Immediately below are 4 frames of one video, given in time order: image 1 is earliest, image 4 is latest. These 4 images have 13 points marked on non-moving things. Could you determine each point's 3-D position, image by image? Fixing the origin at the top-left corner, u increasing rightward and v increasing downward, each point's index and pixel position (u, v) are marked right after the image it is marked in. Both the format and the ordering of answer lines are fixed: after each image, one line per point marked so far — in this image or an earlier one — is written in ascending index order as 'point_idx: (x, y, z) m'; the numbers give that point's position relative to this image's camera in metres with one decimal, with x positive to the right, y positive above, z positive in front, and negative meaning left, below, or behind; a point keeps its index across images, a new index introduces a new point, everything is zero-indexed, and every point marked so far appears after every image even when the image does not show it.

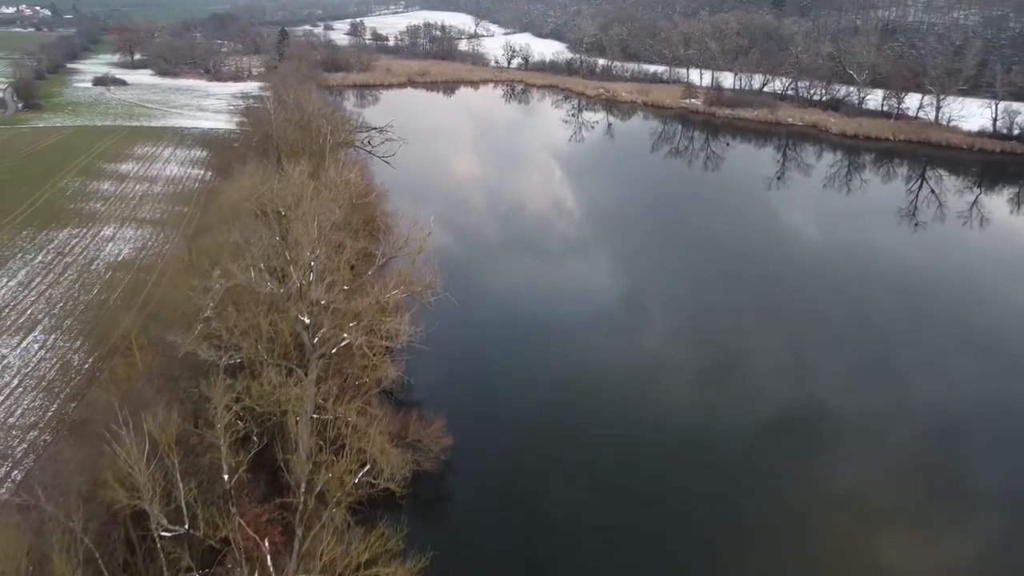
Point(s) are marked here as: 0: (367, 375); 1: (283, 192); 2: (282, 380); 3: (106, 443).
0: (-3.3, -1.8, +14.1) m
1: (-5.7, +1.6, +15.0) m
2: (-4.4, -1.6, +11.8) m
3: (-7.3, -2.7, +11.2) m
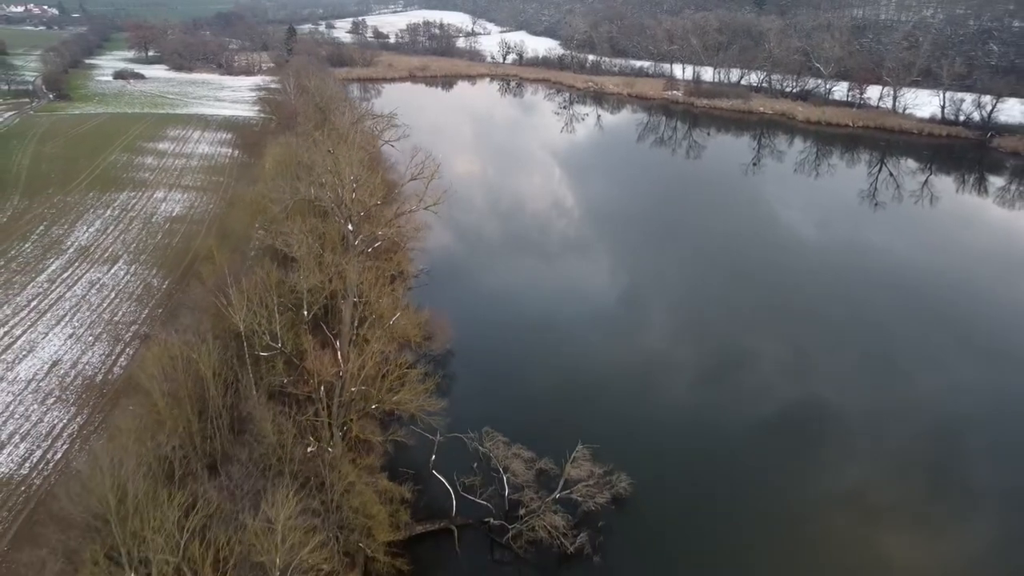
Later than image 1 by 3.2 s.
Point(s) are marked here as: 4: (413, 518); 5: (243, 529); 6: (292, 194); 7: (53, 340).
0: (-3.7, +0.6, +19.1) m
1: (-6.1, +4.0, +20.0) m
2: (-4.8, +0.7, +16.8) m
3: (-7.7, -0.3, +16.2) m
4: (-2.3, -5.3, +14.4) m
5: (-3.9, -3.5, +9.3) m
6: (-6.9, +2.5, +19.1) m
7: (-14.4, -1.6, +19.6) m
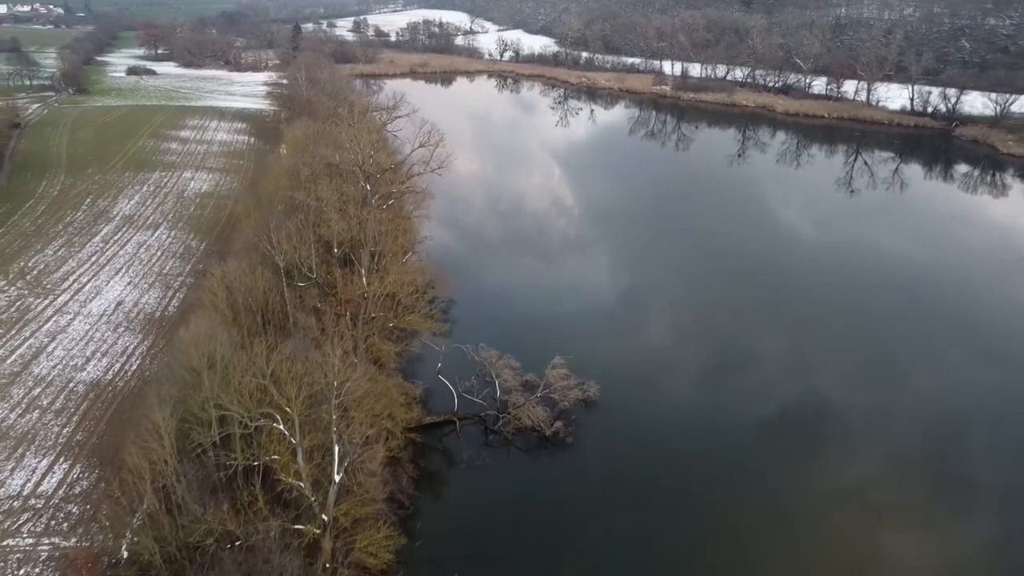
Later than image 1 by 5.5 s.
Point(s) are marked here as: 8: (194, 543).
0: (-4.0, +2.3, +22.6) m
1: (-6.4, +5.7, +23.5) m
2: (-5.1, +2.4, +20.3) m
3: (-8.0, +1.4, +19.7) m
4: (-2.6, -3.6, +17.9) m
5: (-4.2, -1.8, +12.8) m
6: (-7.2, +4.2, +22.6) m
7: (-14.7, +0.1, +23.1) m
8: (-5.7, -4.6, +11.2) m
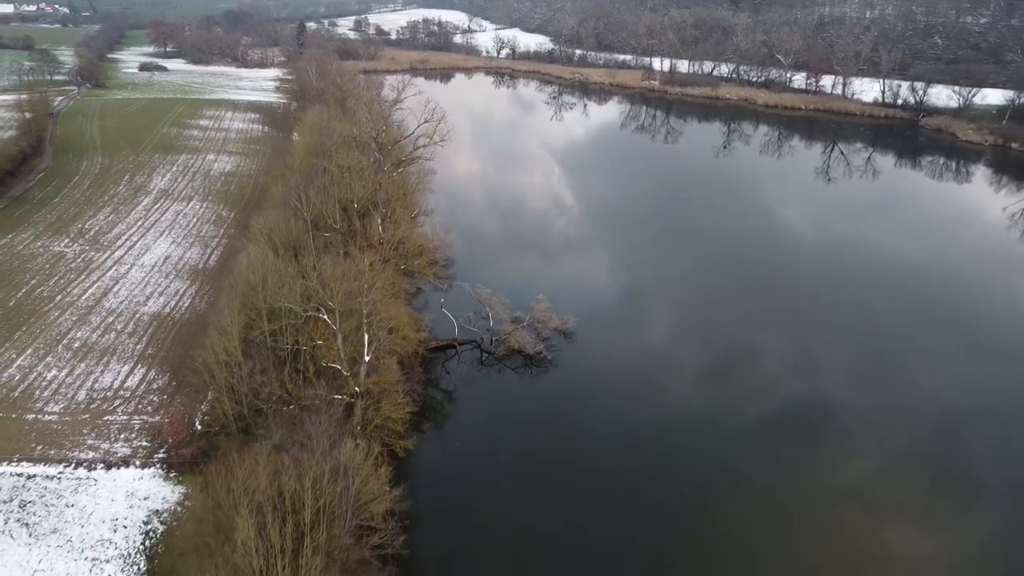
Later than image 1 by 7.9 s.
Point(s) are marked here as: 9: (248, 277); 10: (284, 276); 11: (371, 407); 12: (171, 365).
0: (-4.4, +4.1, +26.3) m
1: (-6.8, +7.4, +27.1) m
2: (-5.4, +4.2, +23.9) m
3: (-8.3, +3.2, +23.3) m
4: (-2.9, -1.8, +21.5) m
5: (-4.5, 0.0, +16.4) m
6: (-7.5, +6.0, +26.3) m
7: (-15.0, +1.9, +26.8) m
8: (-6.0, -2.8, +14.8) m
9: (-7.1, +0.2, +16.7) m
10: (-6.0, +0.3, +16.4) m
11: (-3.5, -3.0, +15.6) m
12: (-10.1, -2.3, +18.6) m
